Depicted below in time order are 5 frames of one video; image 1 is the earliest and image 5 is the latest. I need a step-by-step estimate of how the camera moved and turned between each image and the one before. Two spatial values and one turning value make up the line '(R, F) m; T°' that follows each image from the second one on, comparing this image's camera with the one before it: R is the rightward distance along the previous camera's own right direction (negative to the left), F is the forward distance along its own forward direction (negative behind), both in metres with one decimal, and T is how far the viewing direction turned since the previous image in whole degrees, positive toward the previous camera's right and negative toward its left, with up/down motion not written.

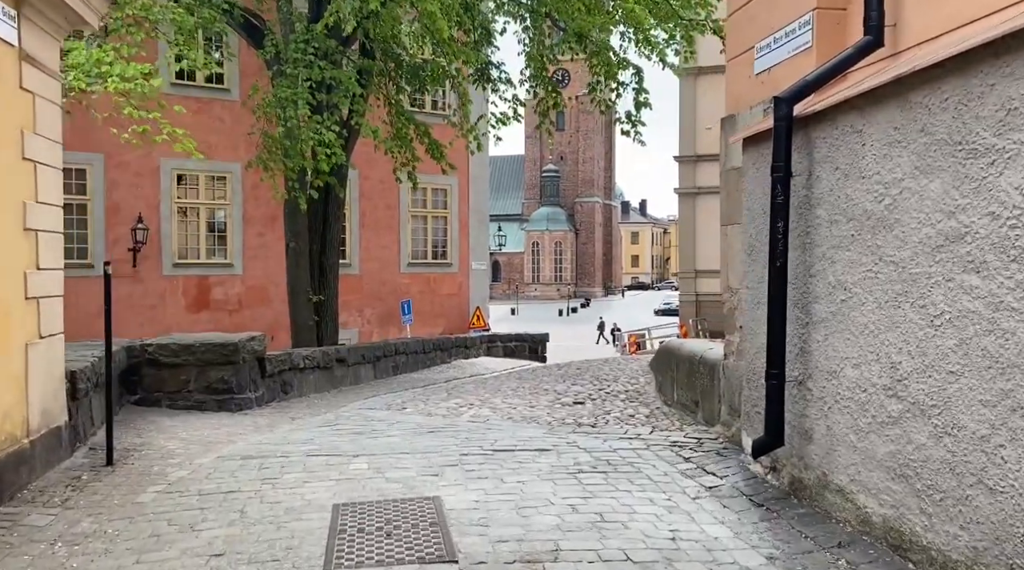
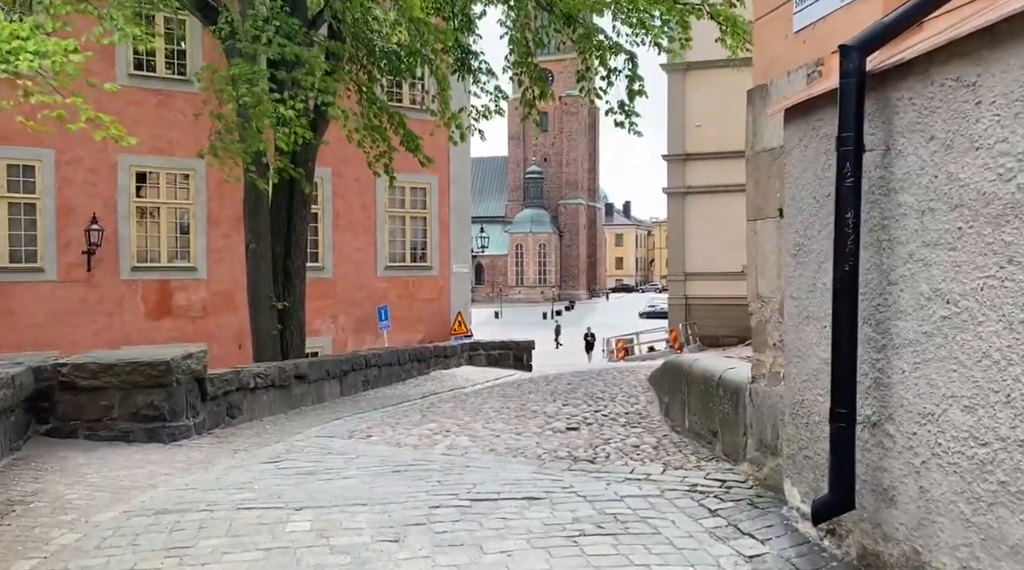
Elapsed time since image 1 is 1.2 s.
(0.0, +1.1) m; +1°
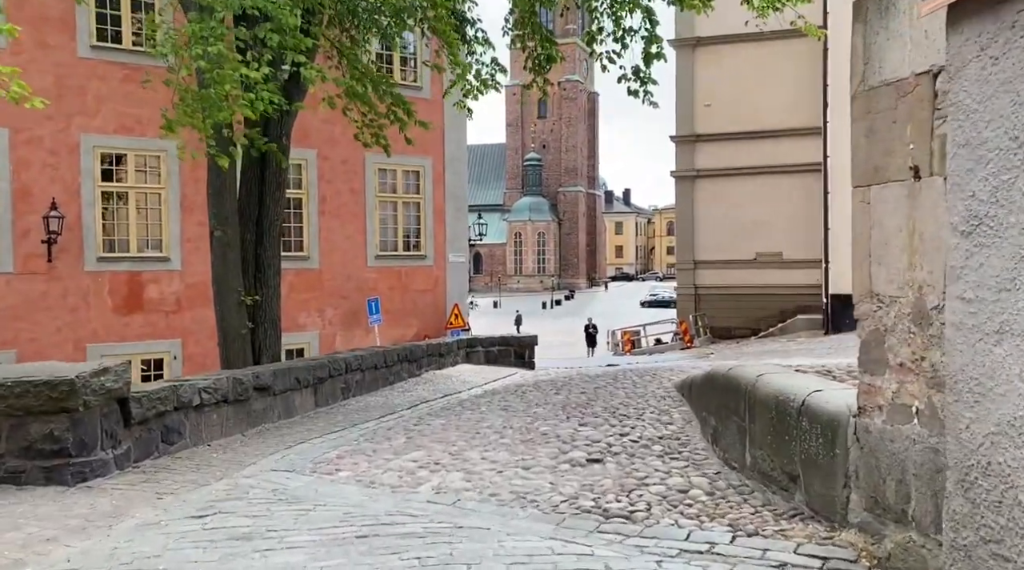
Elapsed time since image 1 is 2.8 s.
(0.0, +1.5) m; 0°
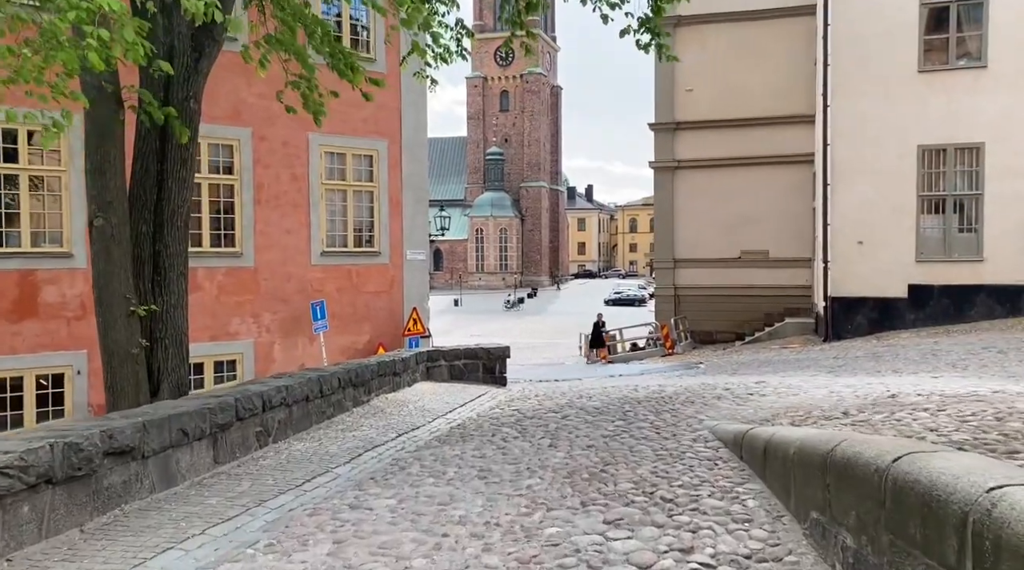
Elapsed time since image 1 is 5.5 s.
(-0.1, +2.4) m; +3°
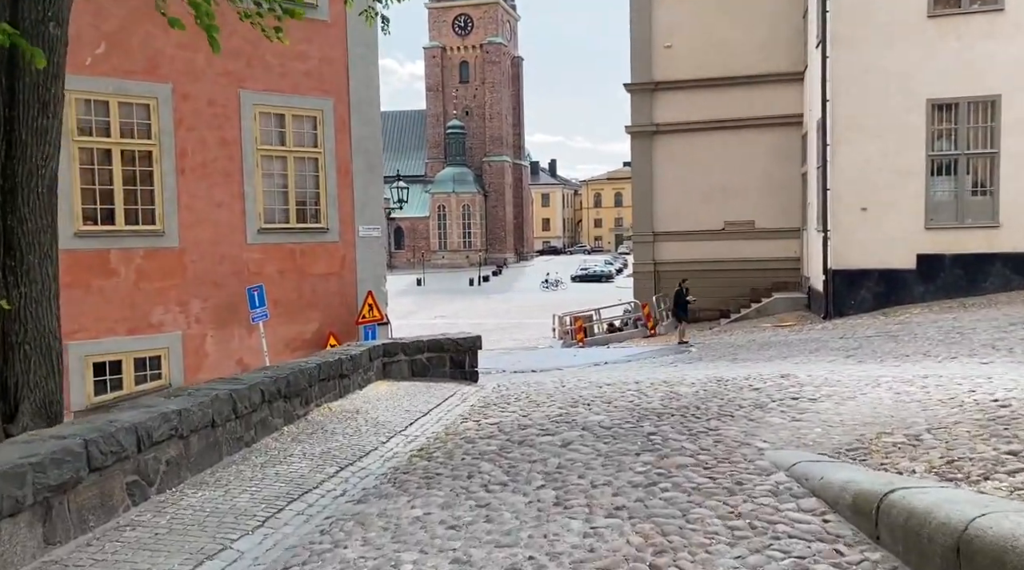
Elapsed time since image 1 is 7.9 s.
(-0.1, +2.1) m; +2°
